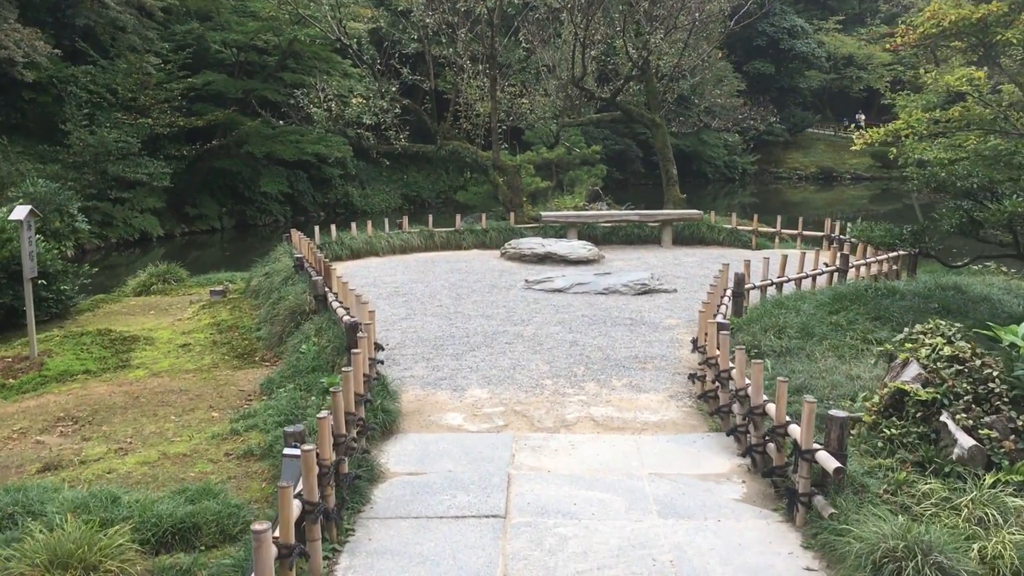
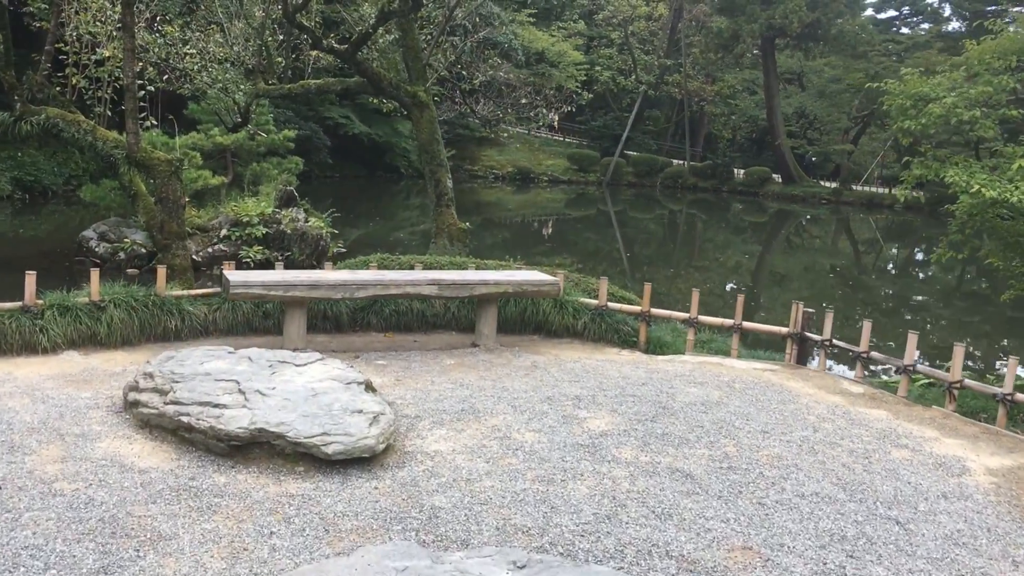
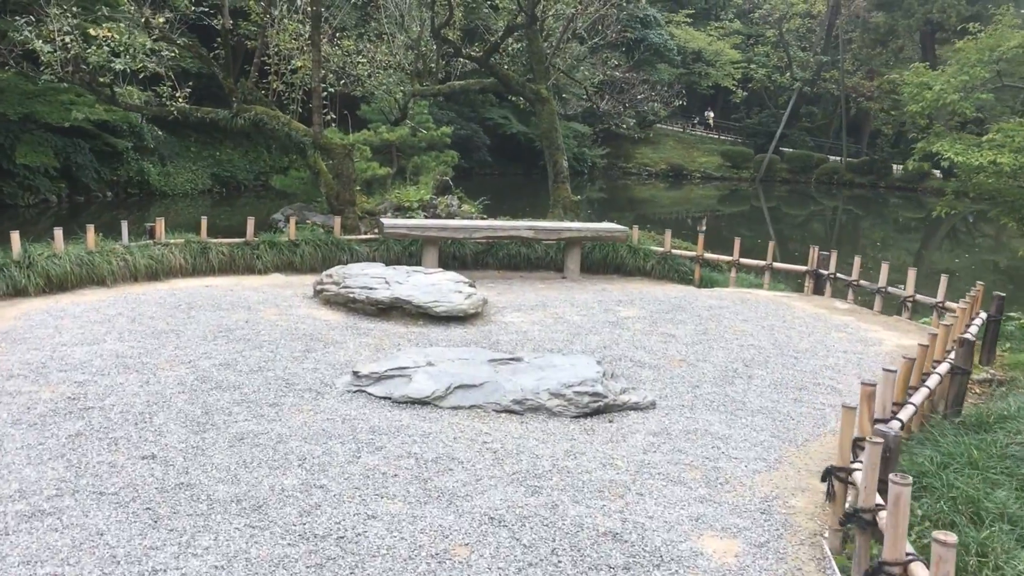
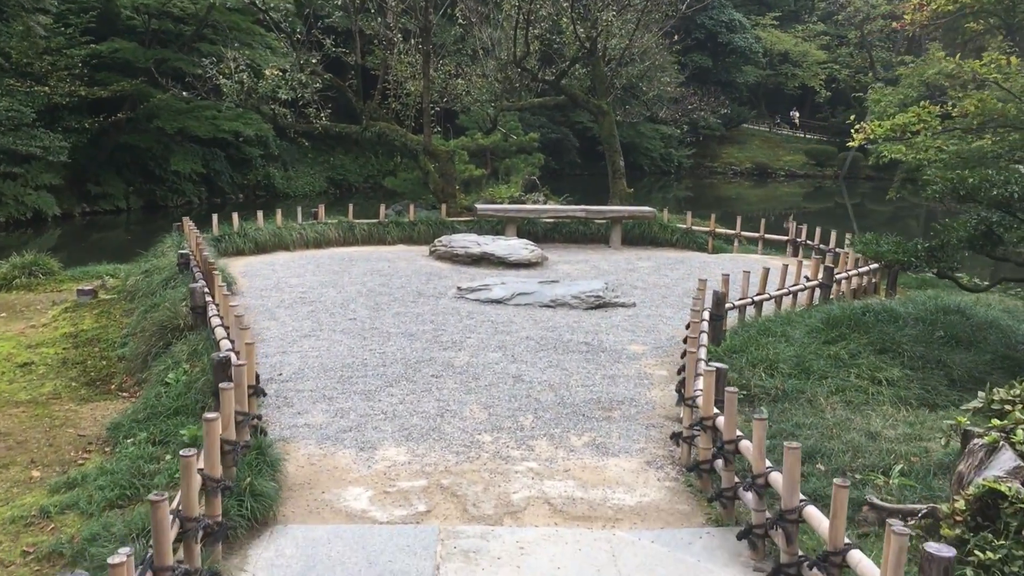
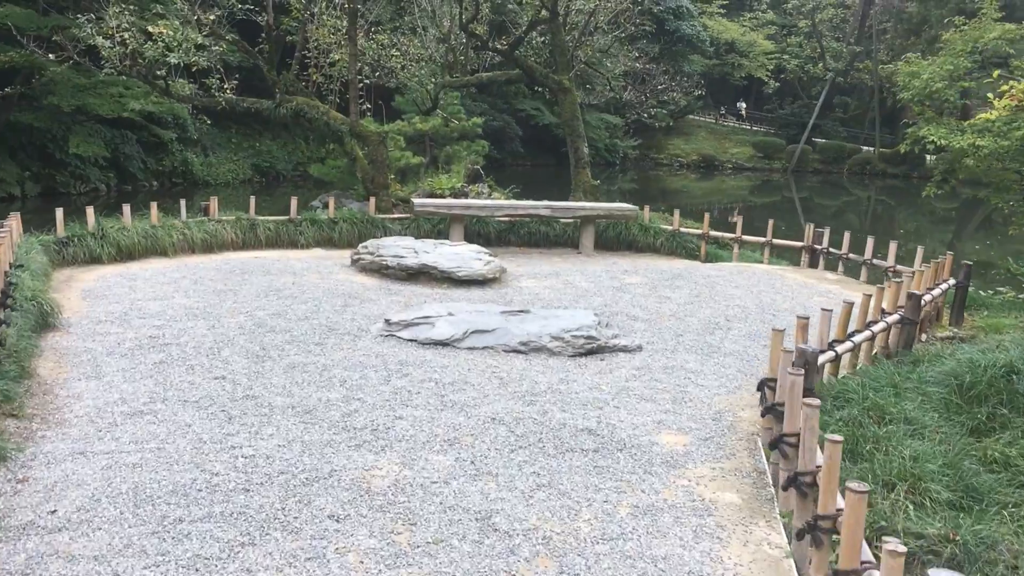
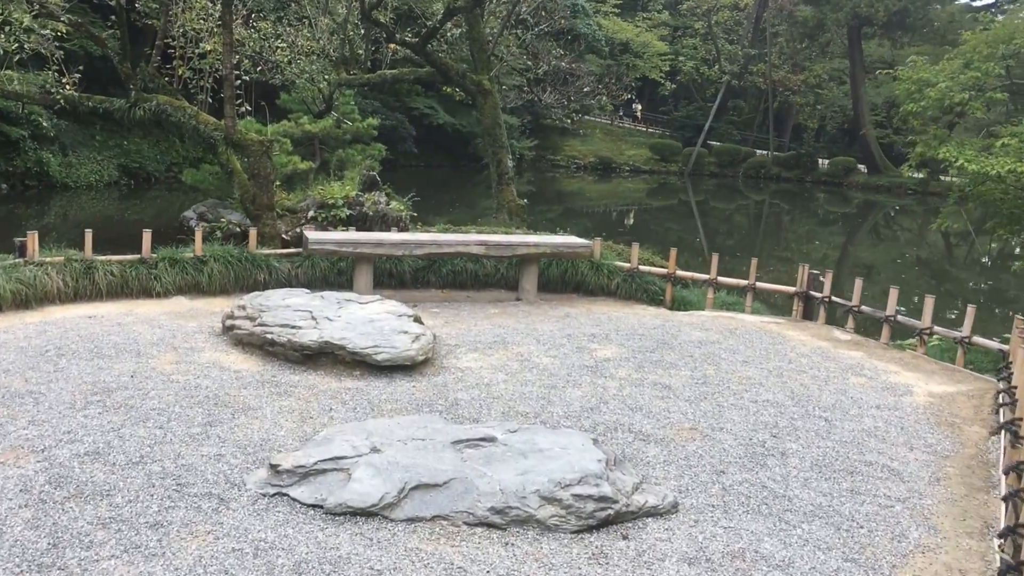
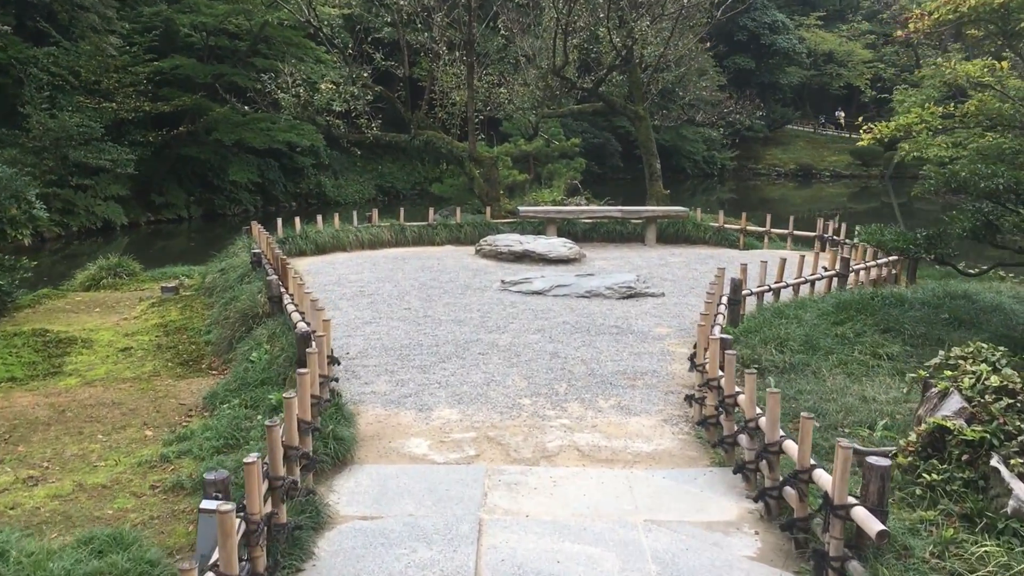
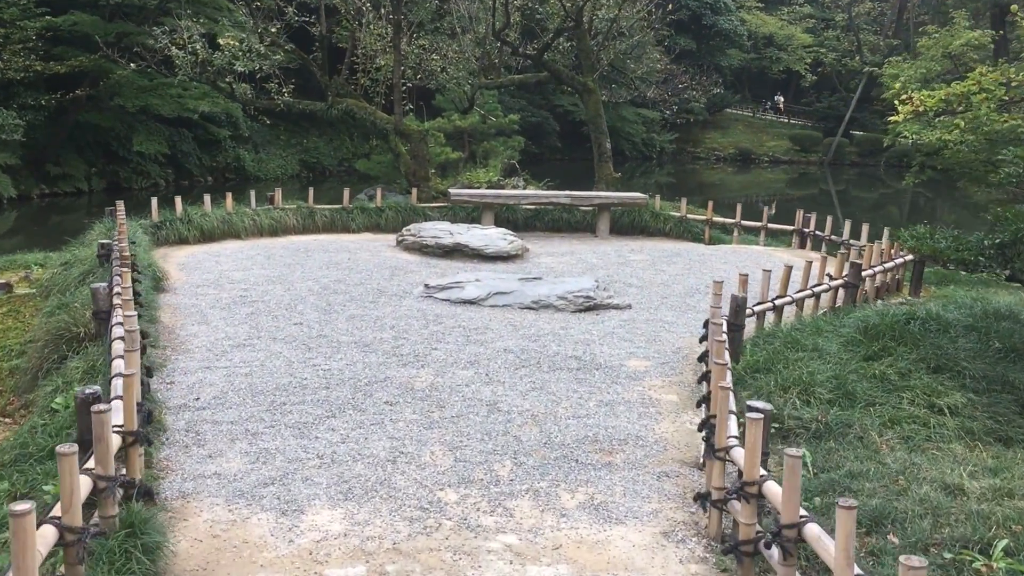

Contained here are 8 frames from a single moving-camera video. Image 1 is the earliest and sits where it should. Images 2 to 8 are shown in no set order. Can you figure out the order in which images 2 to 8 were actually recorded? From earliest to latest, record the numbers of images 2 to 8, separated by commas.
7, 4, 8, 5, 3, 6, 2
